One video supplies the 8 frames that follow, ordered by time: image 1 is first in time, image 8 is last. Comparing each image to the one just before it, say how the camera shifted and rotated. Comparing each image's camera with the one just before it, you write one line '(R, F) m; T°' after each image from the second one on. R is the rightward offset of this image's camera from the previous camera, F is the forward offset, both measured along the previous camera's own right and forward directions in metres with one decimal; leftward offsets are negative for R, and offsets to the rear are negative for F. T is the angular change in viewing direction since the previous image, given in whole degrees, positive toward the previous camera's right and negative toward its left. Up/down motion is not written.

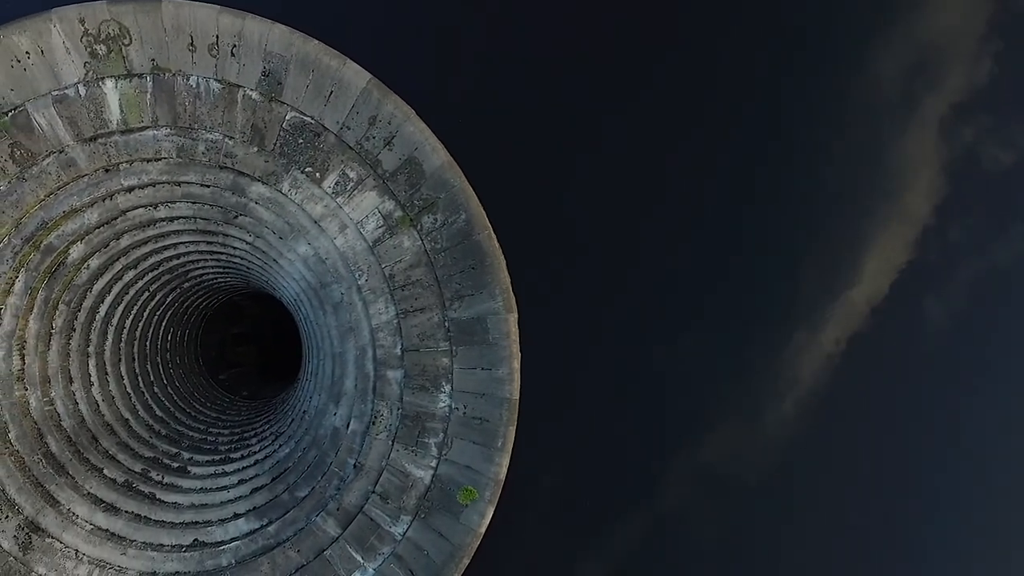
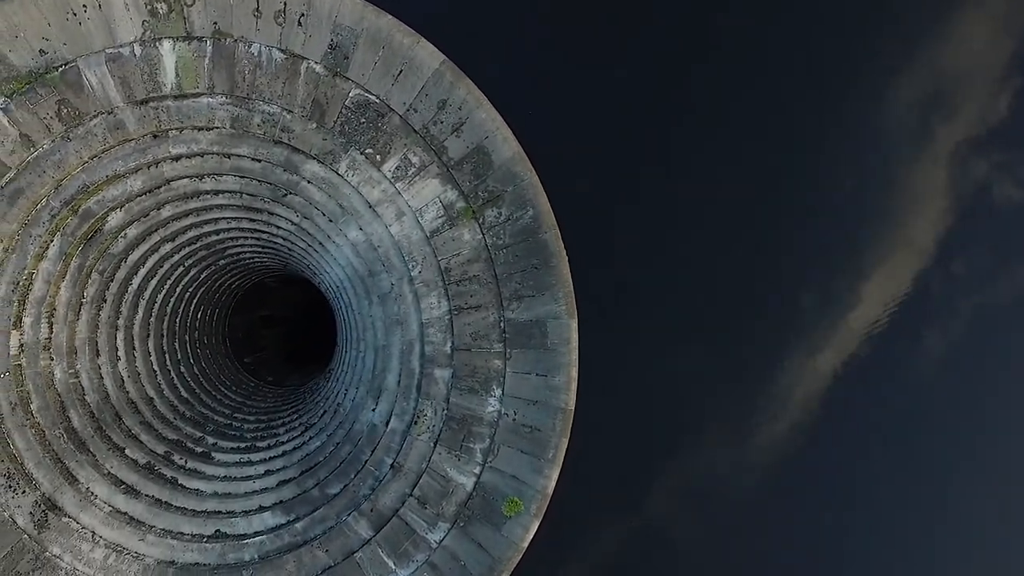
(-0.8, +0.5) m; 0°
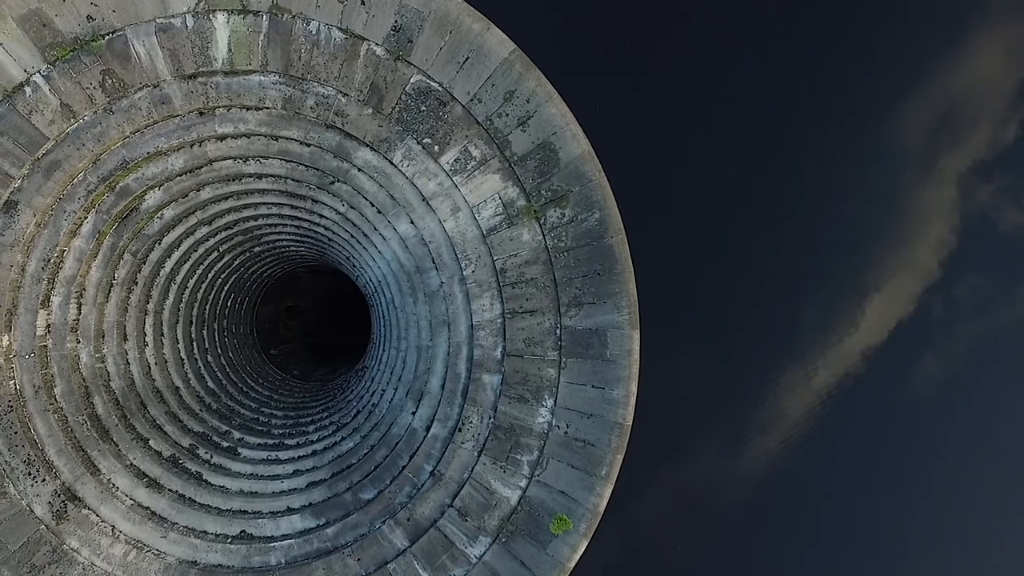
(-0.7, +0.5) m; 0°
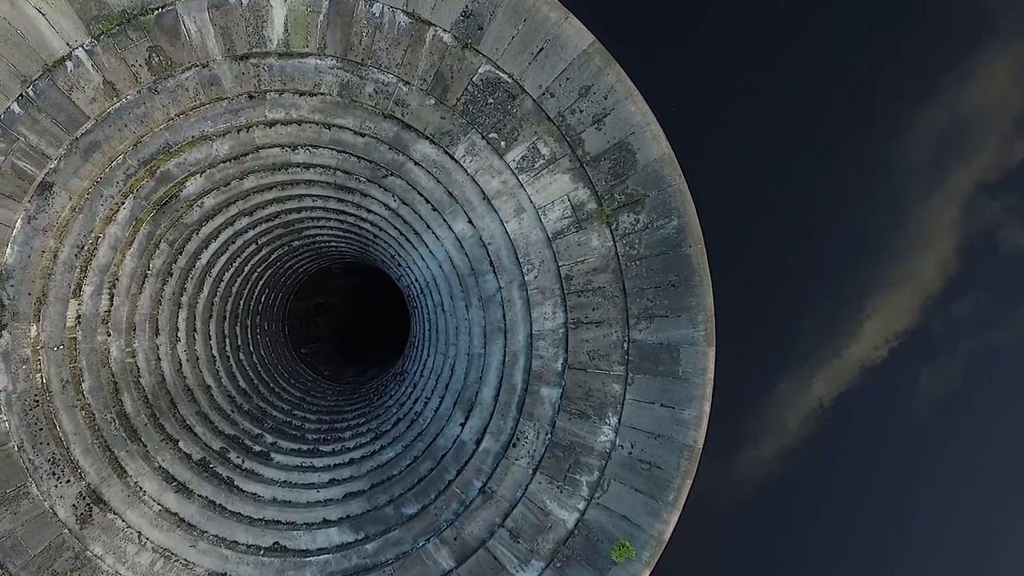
(-0.8, +0.6) m; 0°
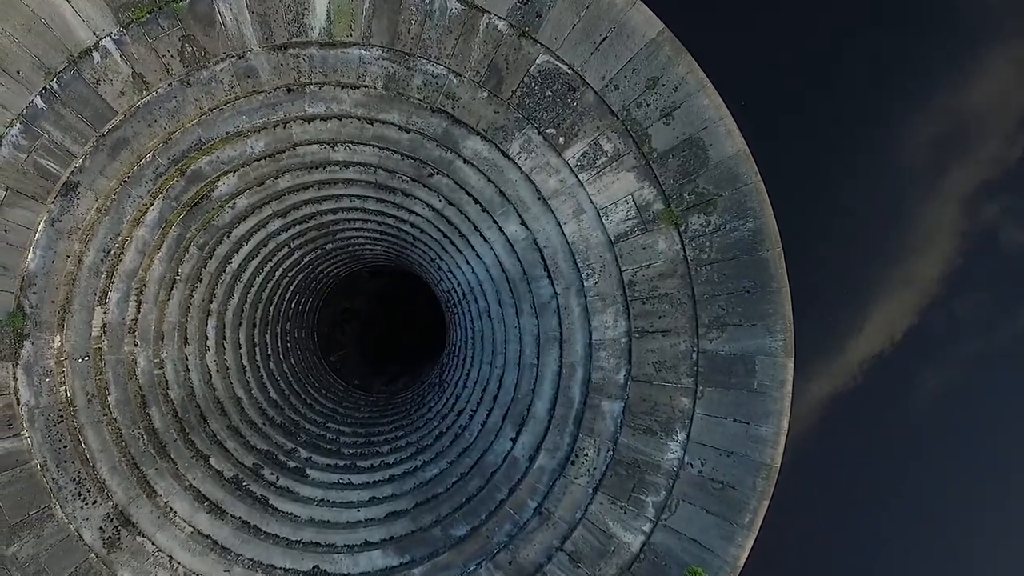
(-0.7, +0.6) m; 0°
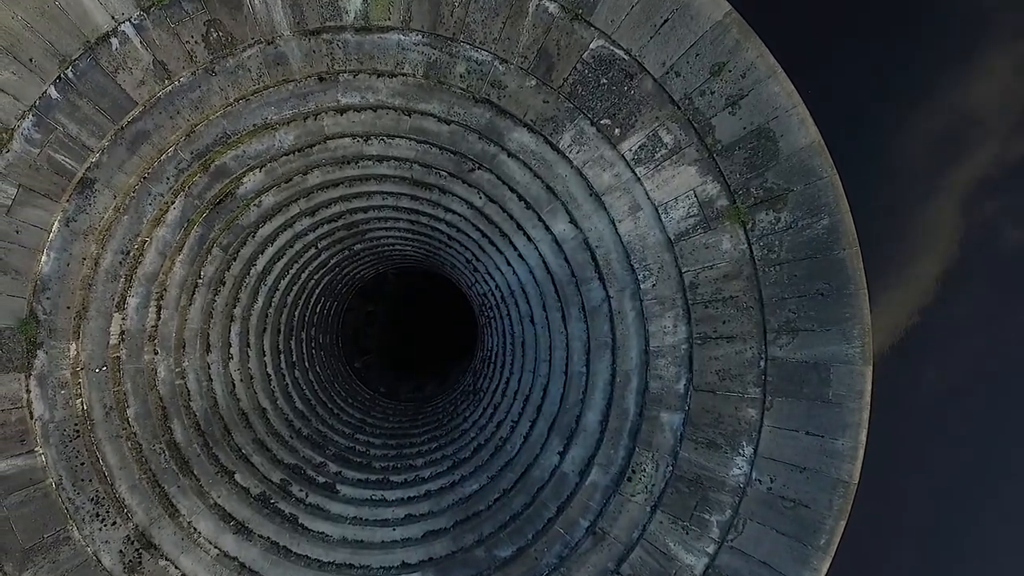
(-0.5, +0.6) m; 0°
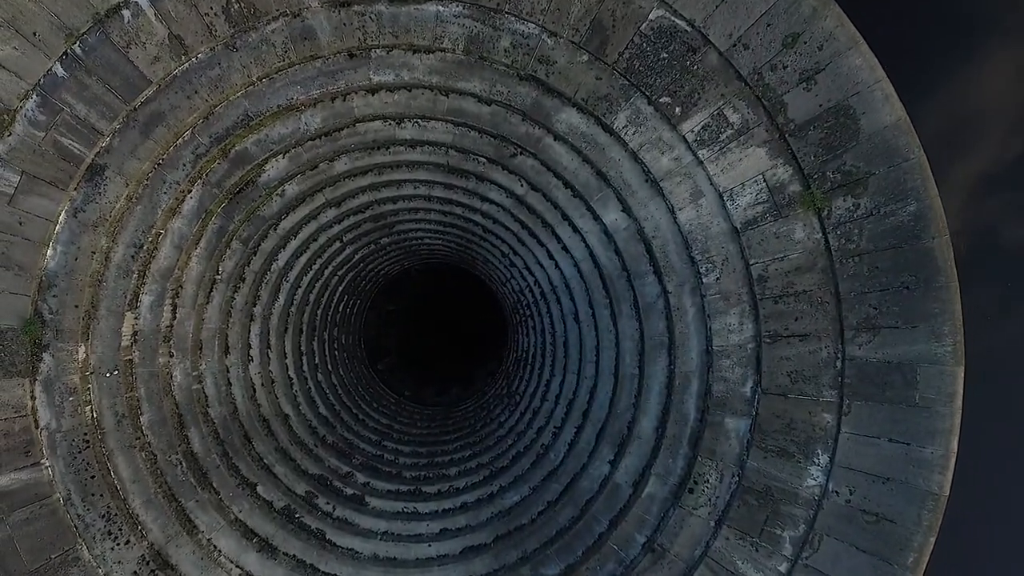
(-0.5, +0.7) m; 0°
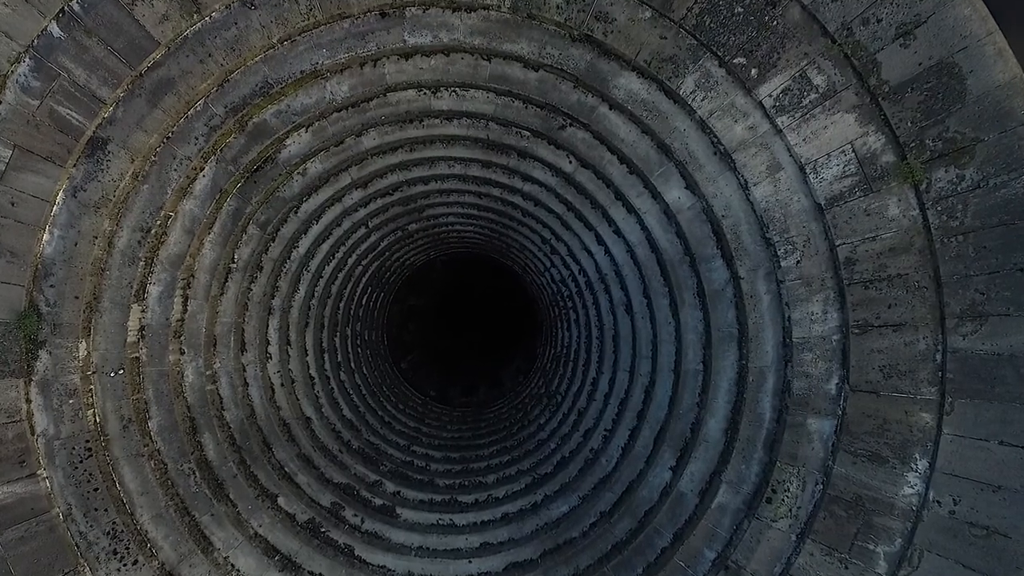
(-0.5, +0.8) m; 0°
